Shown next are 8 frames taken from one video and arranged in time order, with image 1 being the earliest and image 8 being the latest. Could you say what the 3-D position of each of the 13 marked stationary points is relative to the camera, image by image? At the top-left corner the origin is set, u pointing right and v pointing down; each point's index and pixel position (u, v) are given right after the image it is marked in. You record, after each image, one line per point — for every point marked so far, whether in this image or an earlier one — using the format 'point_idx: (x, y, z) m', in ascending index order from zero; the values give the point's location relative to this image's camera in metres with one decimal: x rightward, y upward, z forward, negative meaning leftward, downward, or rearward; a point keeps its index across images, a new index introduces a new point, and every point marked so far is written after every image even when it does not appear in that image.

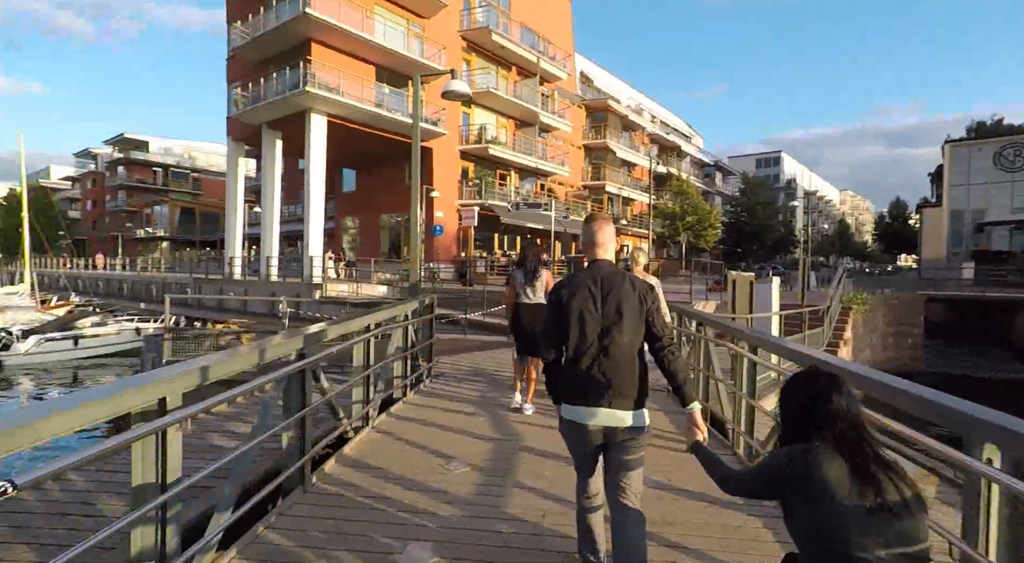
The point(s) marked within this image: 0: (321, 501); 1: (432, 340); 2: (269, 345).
0: (-1.2, -1.4, +3.7) m
1: (-1.0, -0.8, +7.4) m
2: (-1.5, -0.4, +3.5) m
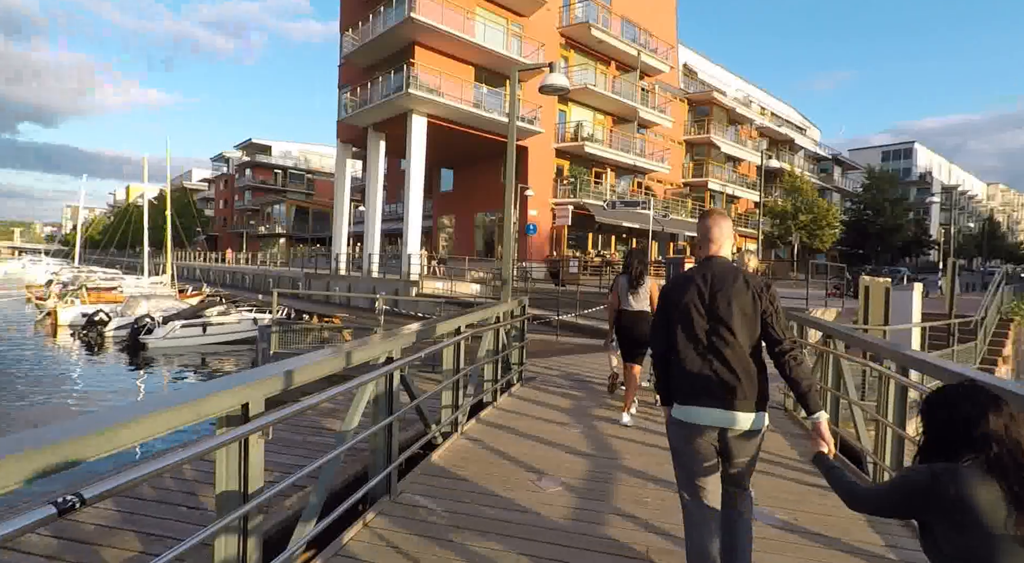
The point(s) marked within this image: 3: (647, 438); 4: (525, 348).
0: (-0.7, -1.4, +3.7) m
1: (+0.1, -0.8, +7.3) m
2: (-1.0, -0.4, +3.5) m
3: (+1.2, -1.4, +5.4) m
4: (+0.1, -0.8, +7.3) m
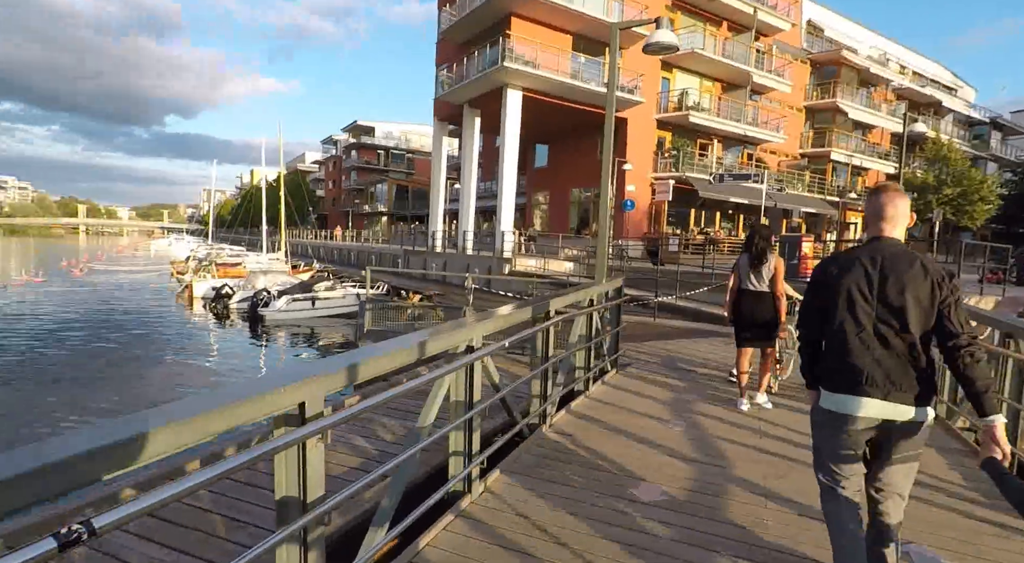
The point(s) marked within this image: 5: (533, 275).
0: (-0.1, -1.3, +3.4) m
1: (+1.2, -0.5, +6.8) m
2: (-0.5, -0.3, +3.2) m
3: (+2.0, -1.3, +4.8) m
4: (+1.2, -0.6, +6.8) m
5: (+0.7, +0.2, +19.5) m
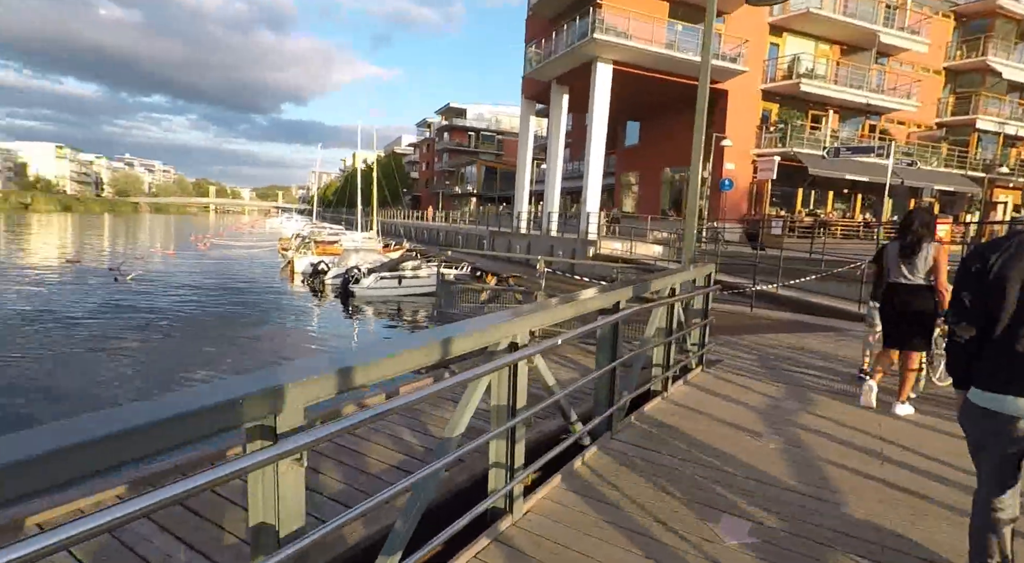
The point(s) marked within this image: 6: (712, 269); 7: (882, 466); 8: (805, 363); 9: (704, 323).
0: (+0.1, -1.3, +2.8) m
1: (+2.0, -0.4, +5.9) m
2: (-0.2, -0.2, +2.6) m
3: (+2.4, -1.2, +3.8) m
4: (+2.0, -0.5, +5.9) m
5: (+3.4, +0.7, +18.5) m
6: (+2.0, +0.1, +5.9) m
7: (+2.5, -1.2, +3.8) m
8: (+3.4, -0.9, +6.8) m
9: (+1.9, -0.4, +5.8) m
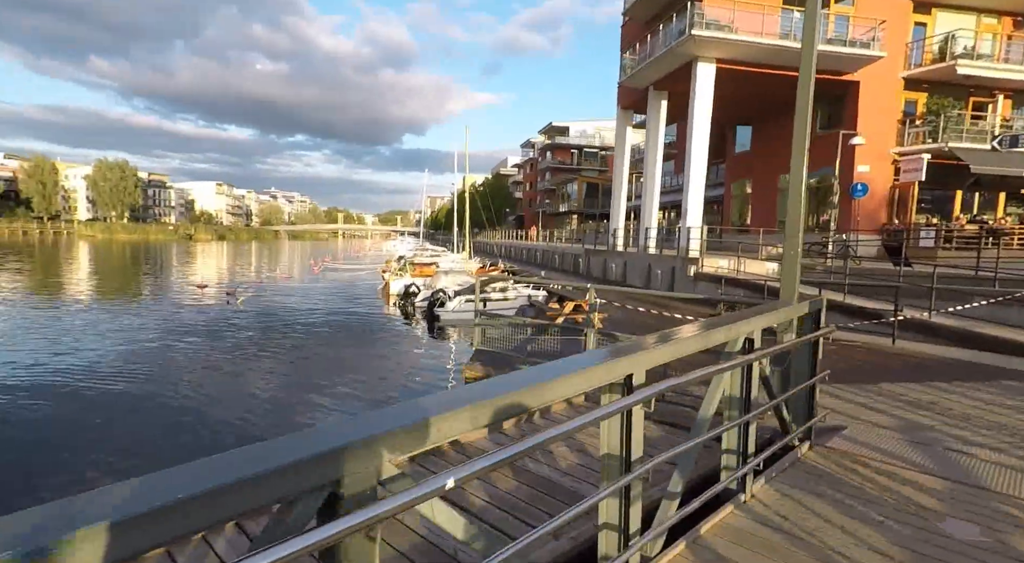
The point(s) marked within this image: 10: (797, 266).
0: (-0.3, -1.4, +1.3) m
1: (+2.1, -0.7, +4.0) m
2: (-0.7, -0.4, +1.2) m
3: (+2.2, -1.4, +1.8) m
4: (+2.1, -0.7, +4.0) m
5: (+5.8, +0.1, +16.2) m
6: (+2.1, -0.2, +4.0) m
7: (+2.2, -1.4, +1.8) m
8: (+3.7, -1.2, +4.6) m
9: (+2.0, -0.7, +3.9) m
10: (+2.3, +0.2, +4.7) m
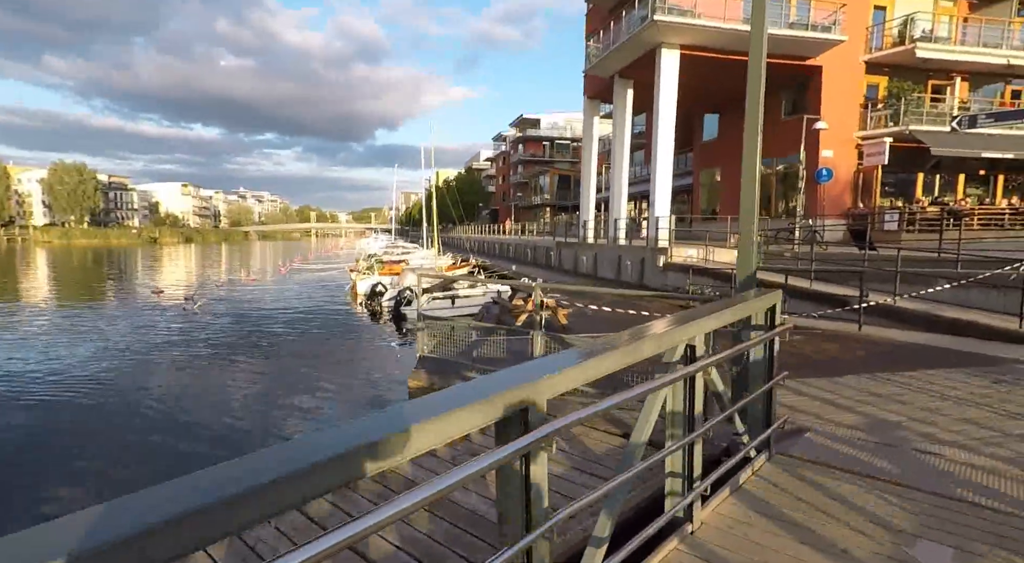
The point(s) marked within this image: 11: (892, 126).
0: (-0.7, -1.5, +0.8) m
1: (+1.7, -0.6, +3.6) m
2: (-1.0, -0.5, +0.8) m
3: (+1.8, -1.4, +1.5) m
4: (+1.7, -0.7, +3.6) m
5: (+4.9, +0.4, +15.9) m
6: (+1.7, -0.1, +3.7) m
7: (+1.9, -1.4, +1.5) m
8: (+3.3, -1.1, +4.3) m
9: (+1.6, -0.6, +3.5) m
10: (+1.8, +0.2, +4.4) m
11: (+12.3, +5.0, +18.8) m
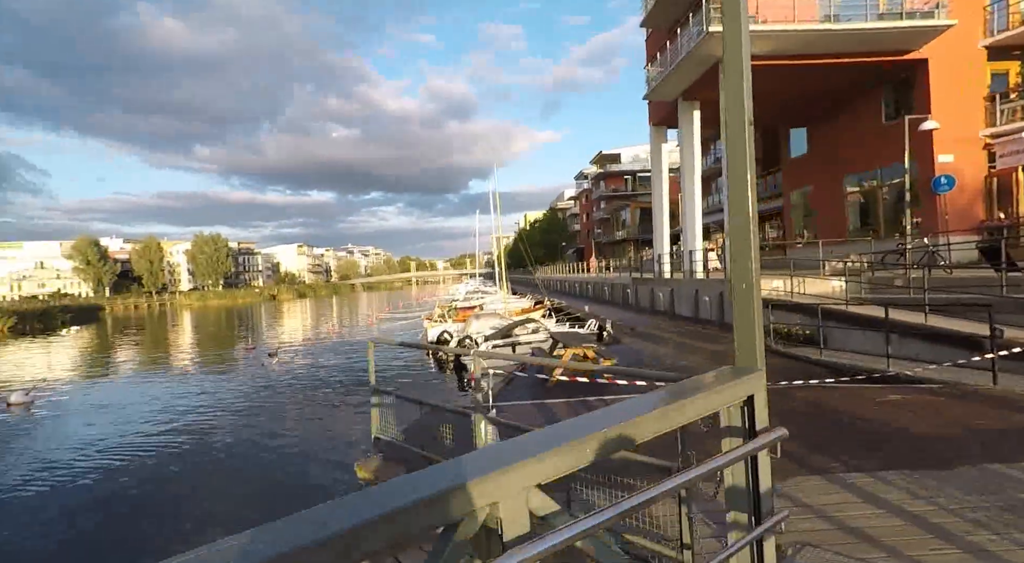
0: (-1.8, -1.7, -0.5) m
1: (+0.9, -0.9, +2.0) m
2: (-2.2, -0.7, -0.4) m
3: (+0.8, -1.5, -0.2) m
4: (+0.9, -0.9, +2.0) m
5: (+6.1, -0.5, +13.6) m
6: (+0.9, -0.4, +2.1) m
7: (+0.8, -1.5, -0.2) m
8: (+2.6, -1.3, +2.4) m
9: (+0.8, -0.9, +1.9) m
10: (+1.2, -0.1, +2.7) m
11: (+13.7, +4.4, +15.6) m
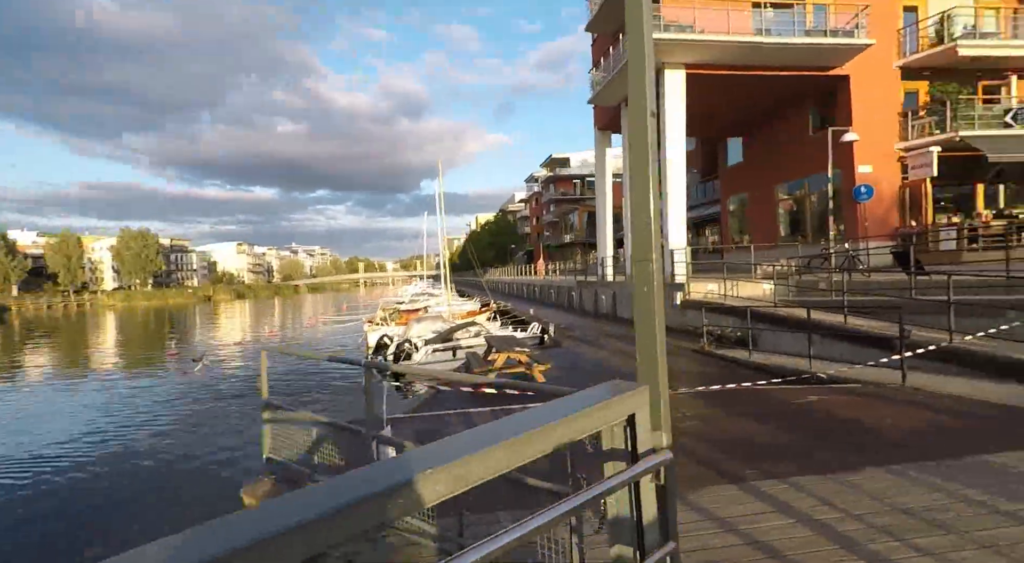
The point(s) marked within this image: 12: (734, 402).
0: (-2.0, -1.7, -0.7) m
1: (+0.5, -0.9, +1.9) m
2: (-2.4, -0.7, -0.7) m
3: (+0.5, -1.5, -0.3) m
4: (+0.5, -0.9, +1.9) m
5: (+4.7, -0.6, +14.0) m
6: (+0.5, -0.4, +2.0) m
7: (+0.6, -1.5, -0.3) m
8: (+2.2, -1.3, +2.5) m
9: (+0.4, -0.9, +1.8) m
10: (+0.7, -0.1, +2.7) m
11: (+12.1, +4.2, +16.6) m
12: (+2.7, -1.5, +7.1) m
